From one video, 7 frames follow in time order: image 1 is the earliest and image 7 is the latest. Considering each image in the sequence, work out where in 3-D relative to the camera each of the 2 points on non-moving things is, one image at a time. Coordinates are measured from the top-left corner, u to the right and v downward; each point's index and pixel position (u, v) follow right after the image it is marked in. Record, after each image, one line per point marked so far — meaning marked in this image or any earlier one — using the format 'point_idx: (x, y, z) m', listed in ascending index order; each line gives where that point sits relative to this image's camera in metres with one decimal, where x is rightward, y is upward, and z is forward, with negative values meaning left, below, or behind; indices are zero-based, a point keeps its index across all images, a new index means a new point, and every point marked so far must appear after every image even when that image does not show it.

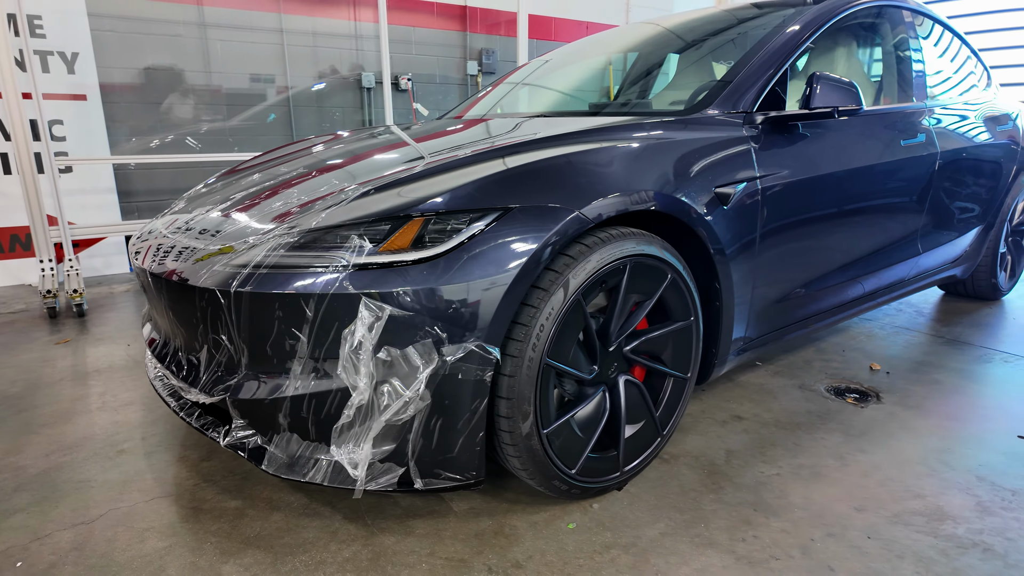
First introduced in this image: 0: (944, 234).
0: (+1.7, +0.2, +2.4) m
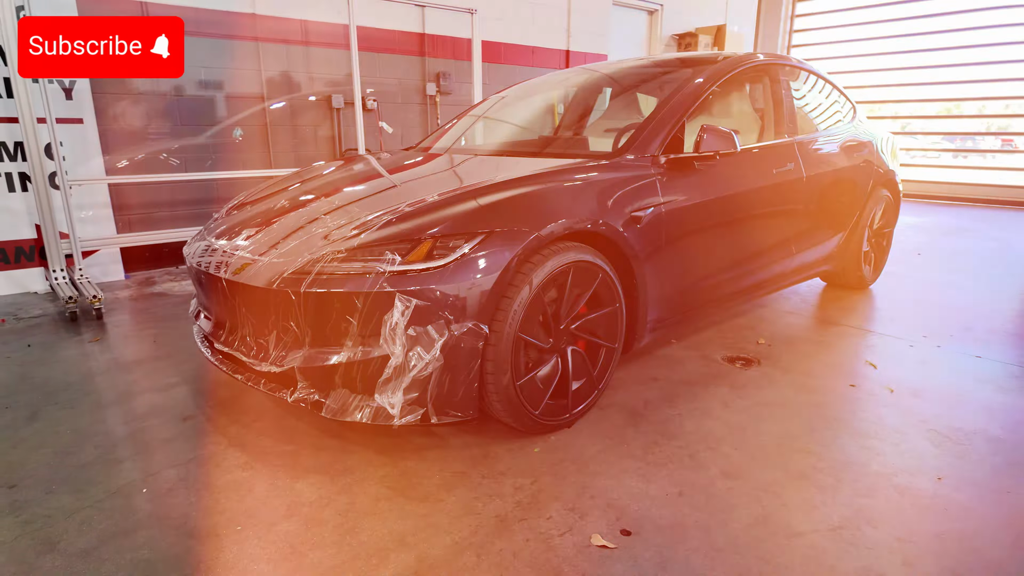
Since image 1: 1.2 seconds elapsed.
0: (+1.6, +0.3, +3.1) m
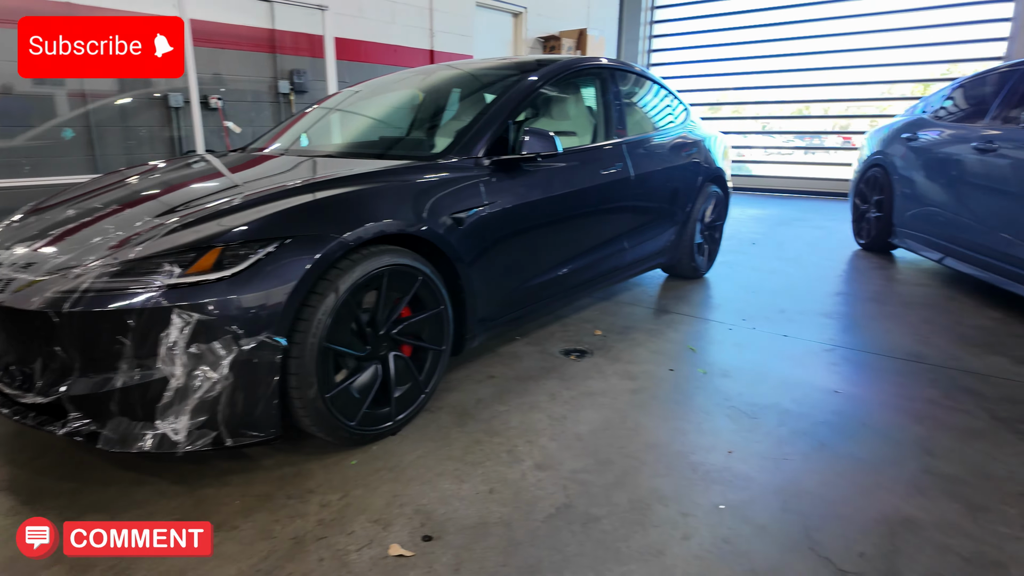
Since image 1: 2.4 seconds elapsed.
0: (+0.7, +0.3, +3.2) m
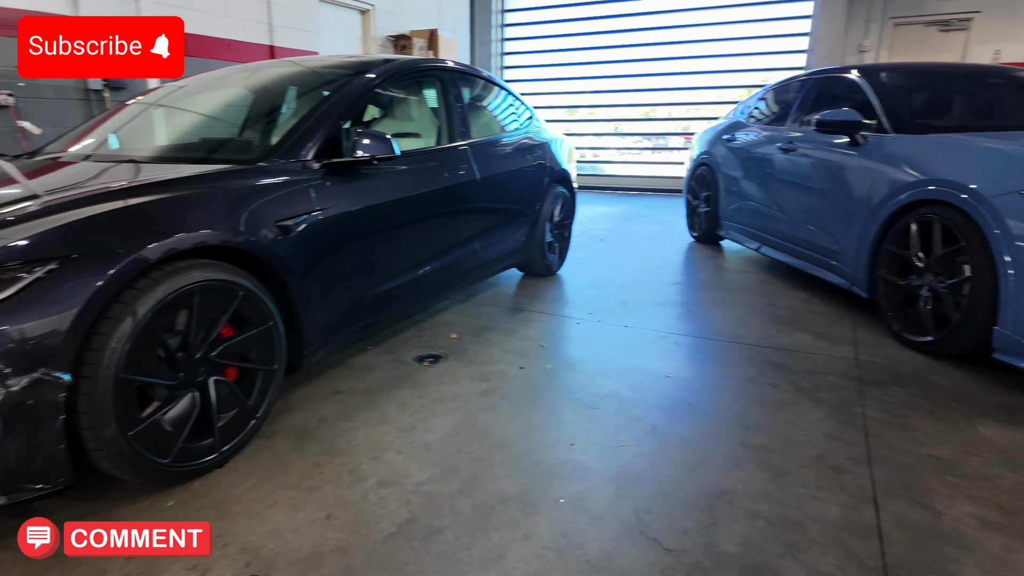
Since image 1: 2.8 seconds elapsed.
0: (-0.1, +0.3, +3.3) m
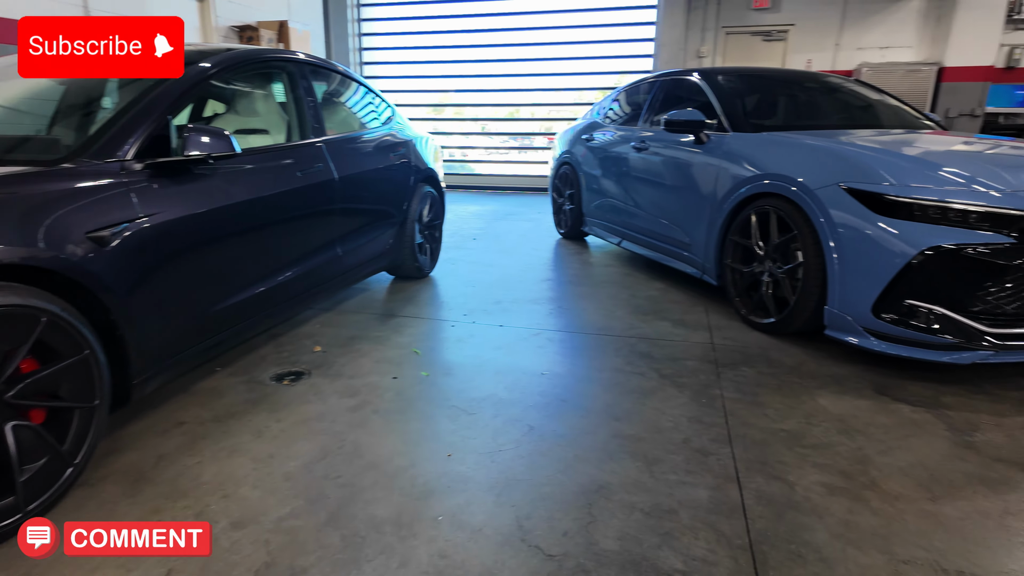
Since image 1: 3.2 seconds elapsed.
0: (-0.8, +0.3, +3.1) m
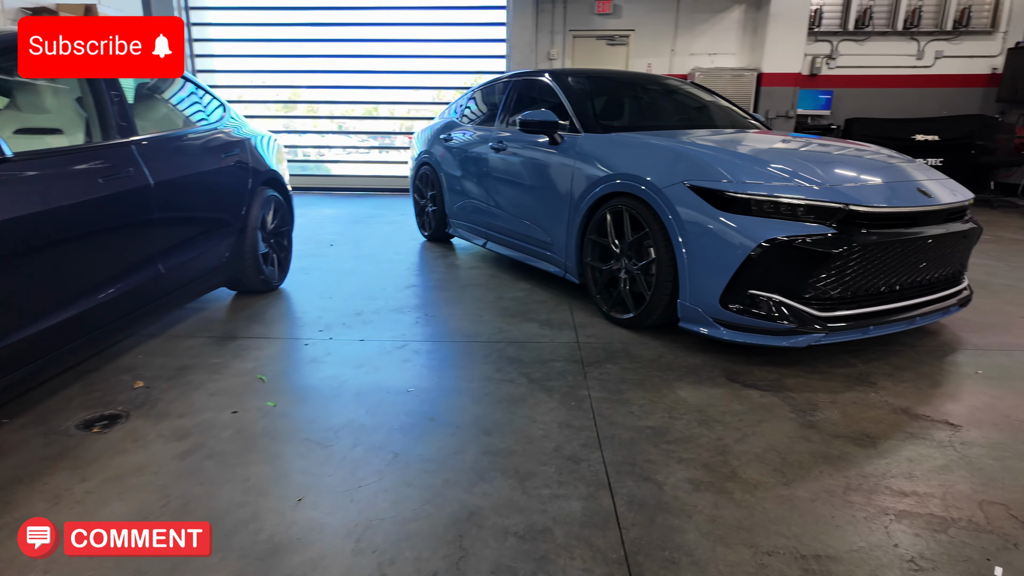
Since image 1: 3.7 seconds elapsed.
0: (-1.5, +0.2, +2.7) m
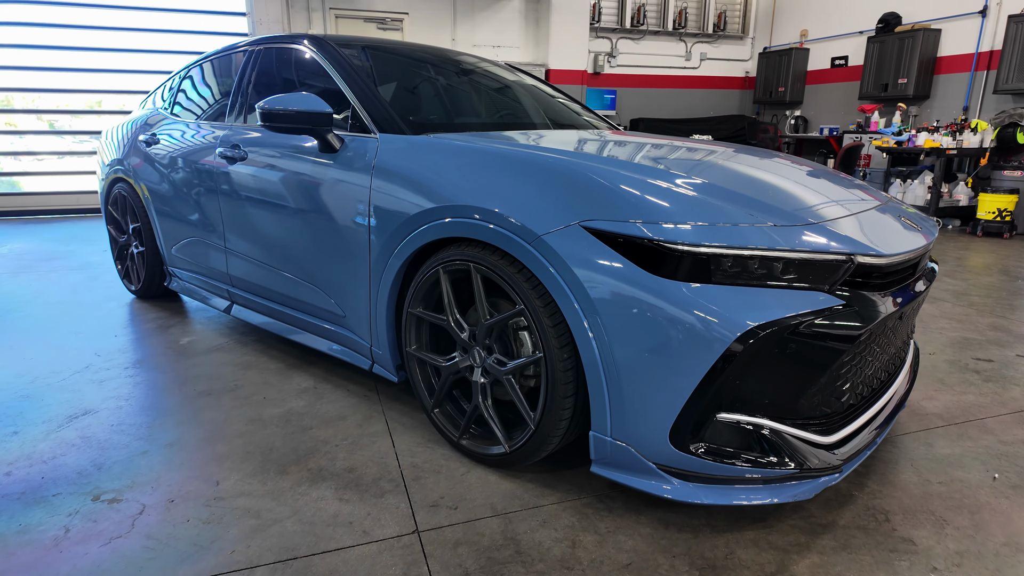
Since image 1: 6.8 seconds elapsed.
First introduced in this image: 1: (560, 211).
0: (-1.9, -0.3, +0.9) m
1: (+0.1, +0.2, +1.4) m
